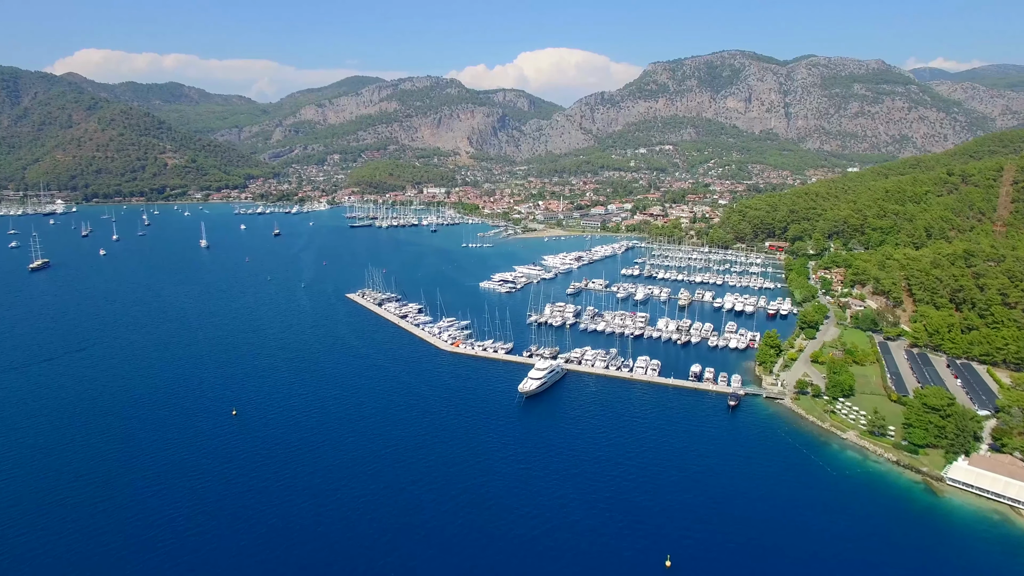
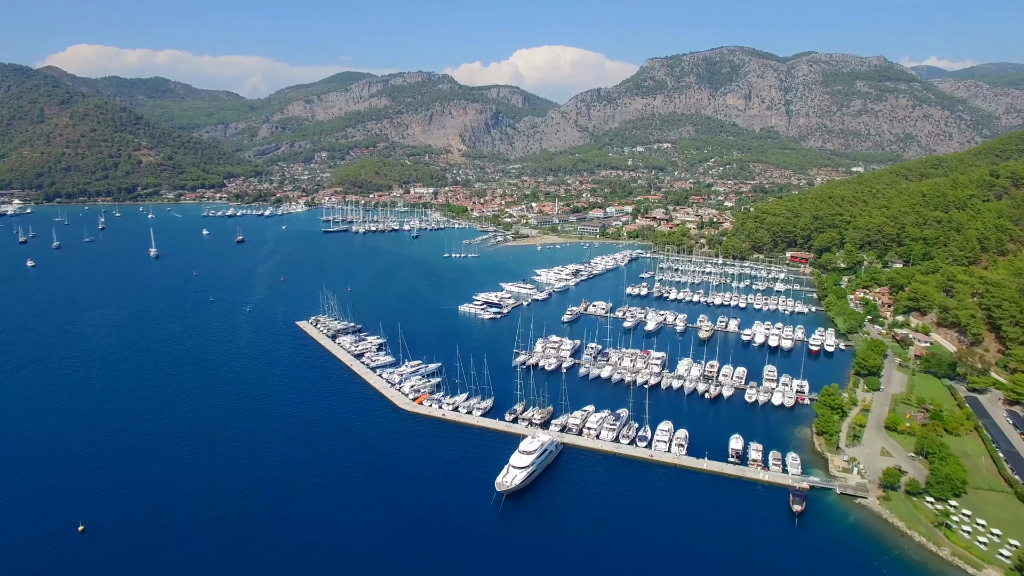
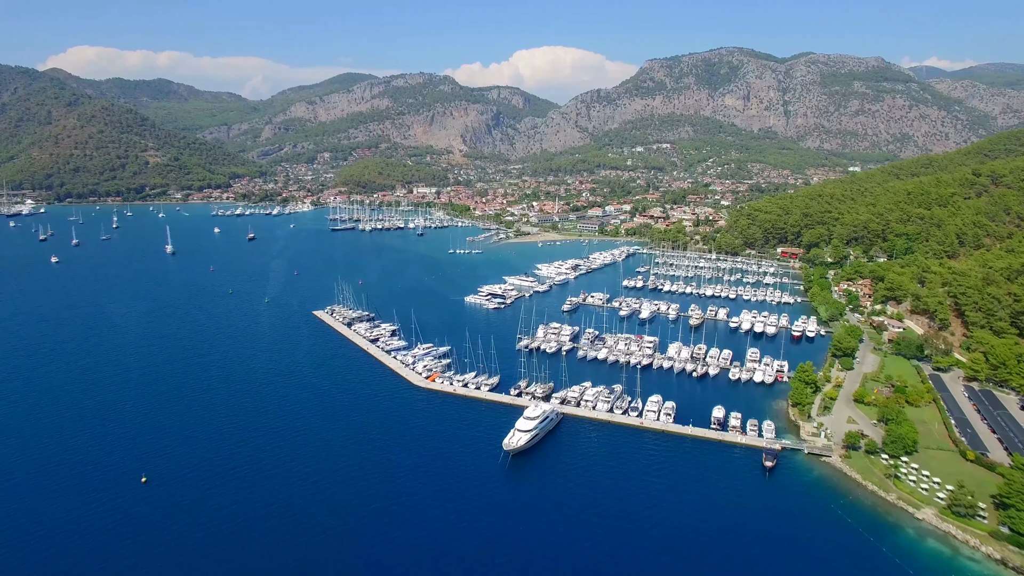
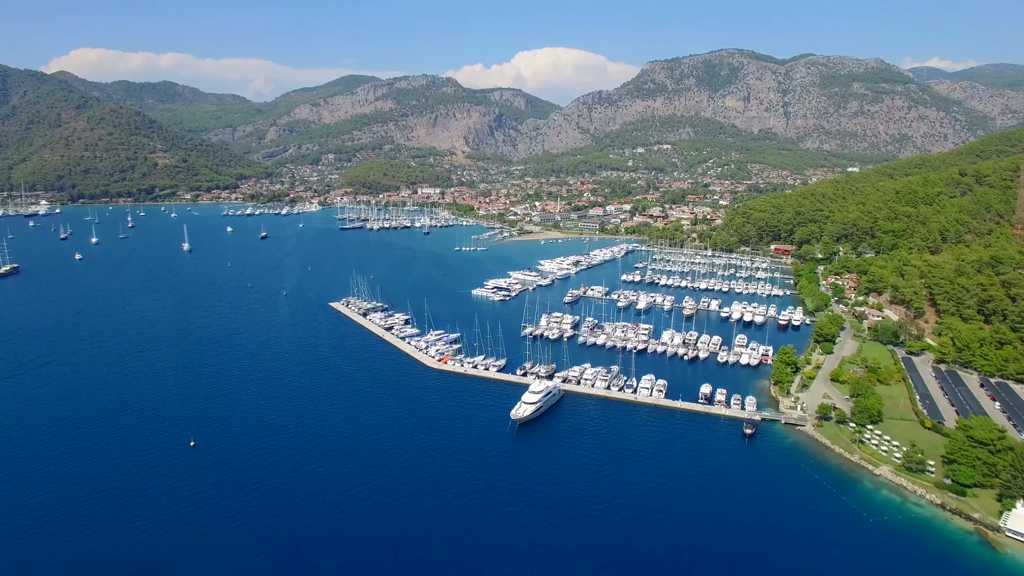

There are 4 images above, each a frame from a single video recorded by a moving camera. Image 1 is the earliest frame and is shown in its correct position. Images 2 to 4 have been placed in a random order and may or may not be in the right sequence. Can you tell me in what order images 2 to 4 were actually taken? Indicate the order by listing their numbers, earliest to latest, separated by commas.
4, 3, 2
